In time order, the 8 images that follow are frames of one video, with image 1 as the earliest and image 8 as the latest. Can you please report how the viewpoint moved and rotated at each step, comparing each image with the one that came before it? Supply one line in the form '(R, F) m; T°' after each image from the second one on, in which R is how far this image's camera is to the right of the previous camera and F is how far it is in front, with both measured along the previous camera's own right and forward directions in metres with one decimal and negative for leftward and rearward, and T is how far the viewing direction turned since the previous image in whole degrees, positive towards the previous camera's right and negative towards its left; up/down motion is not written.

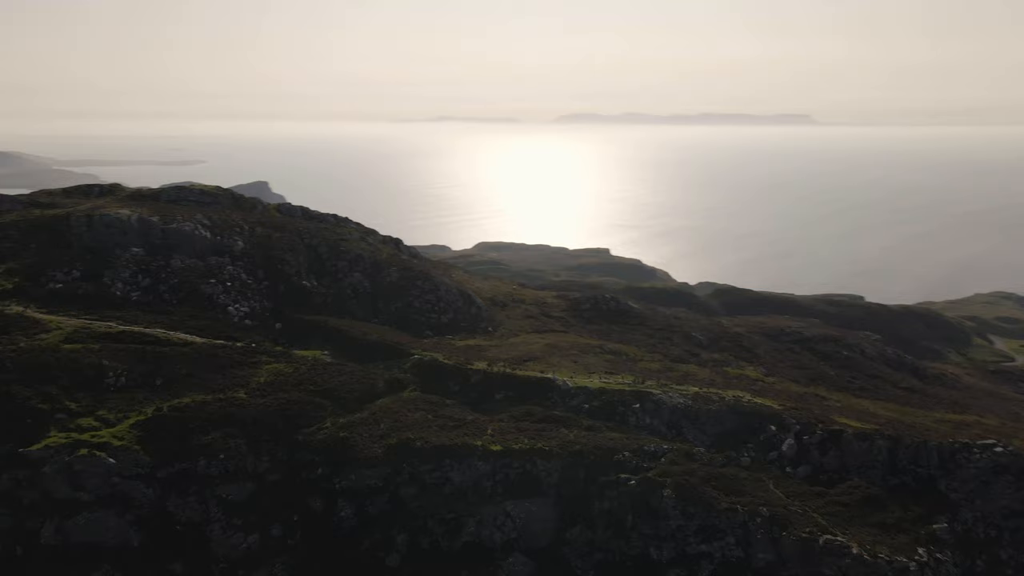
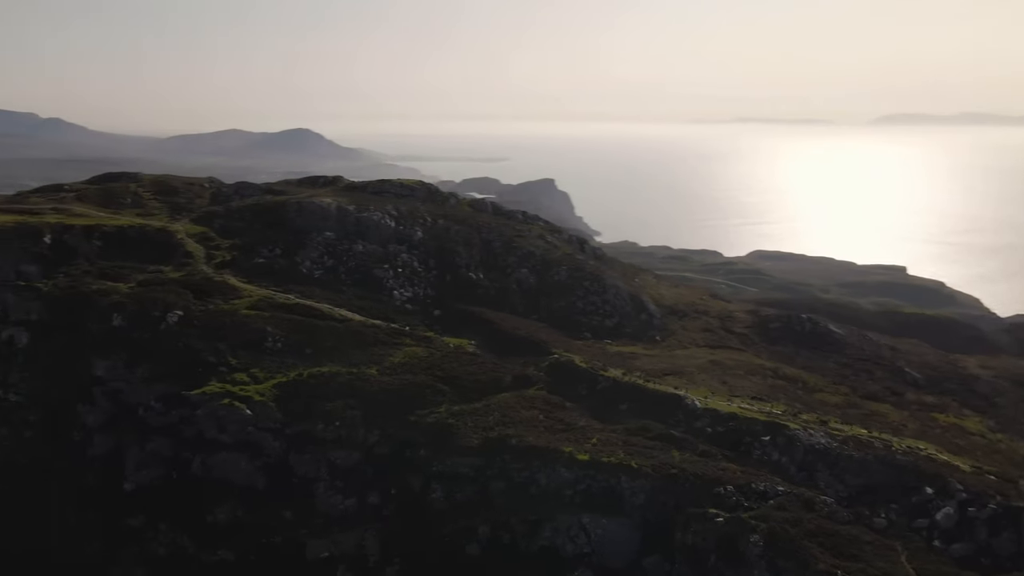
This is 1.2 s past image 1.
(+8.4, +2.2) m; -21°
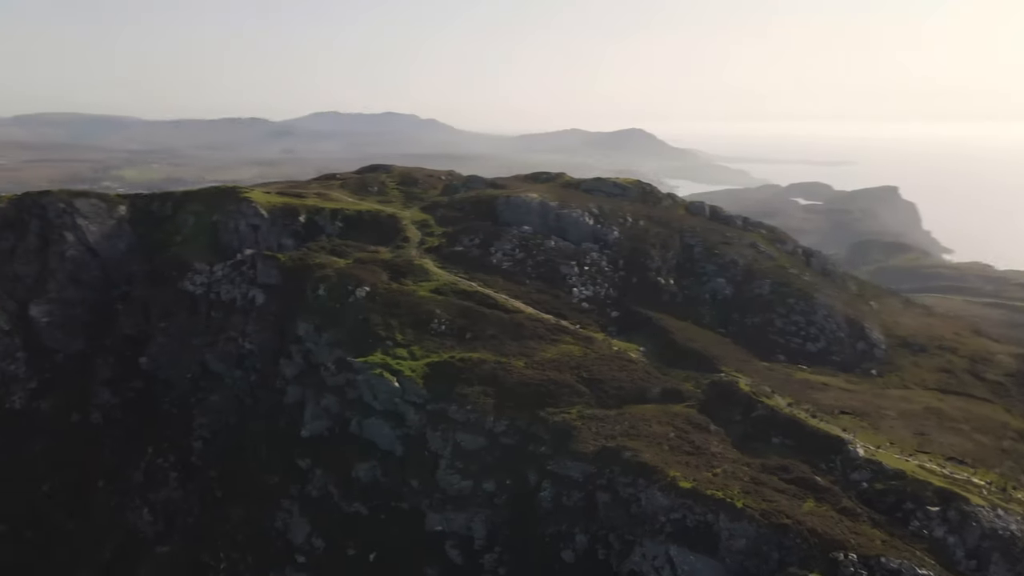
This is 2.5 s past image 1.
(+9.1, +2.6) m; -24°
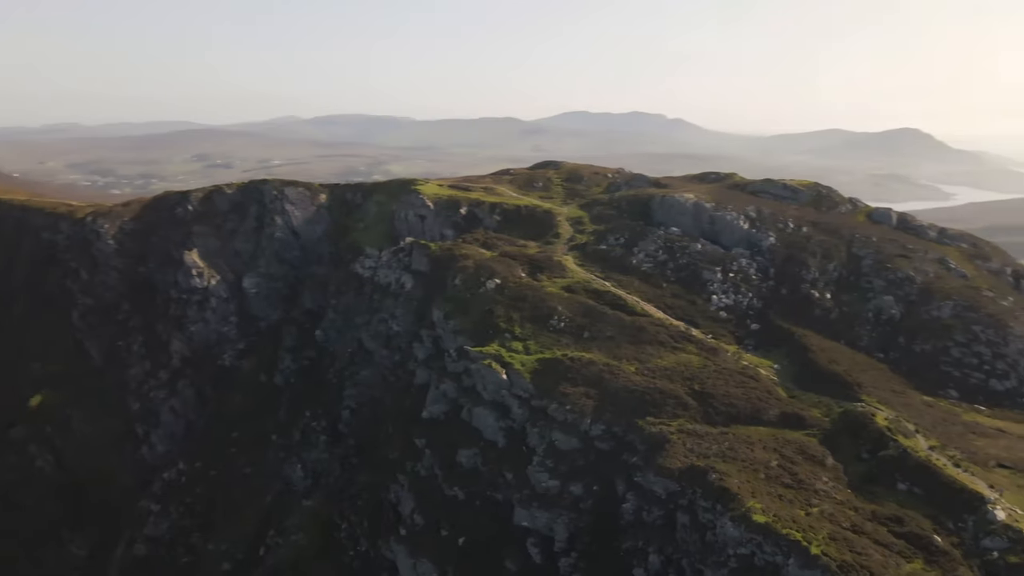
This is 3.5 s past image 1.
(+6.8, +1.6) m; -18°
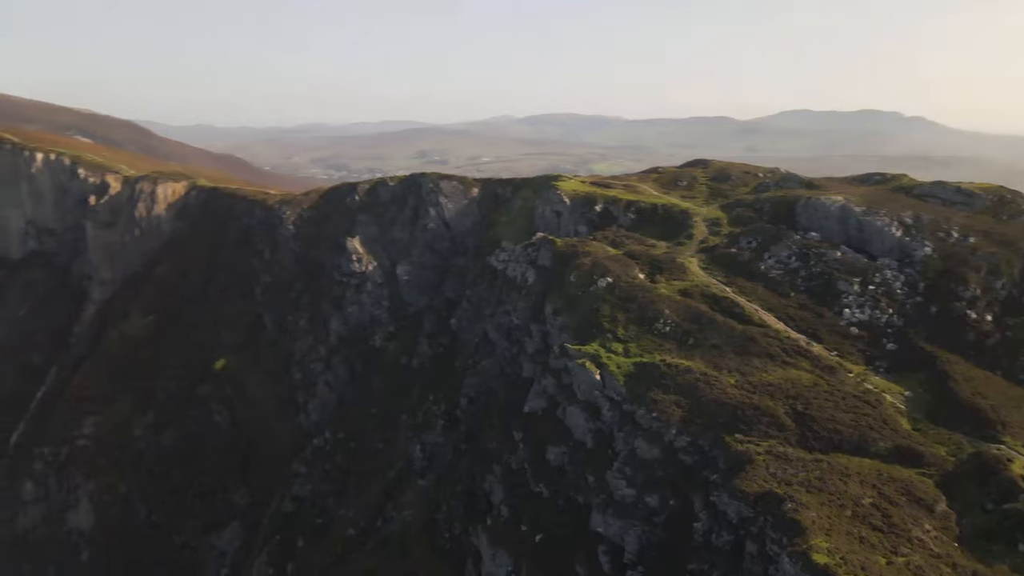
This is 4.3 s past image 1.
(+5.7, +1.3) m; -15°
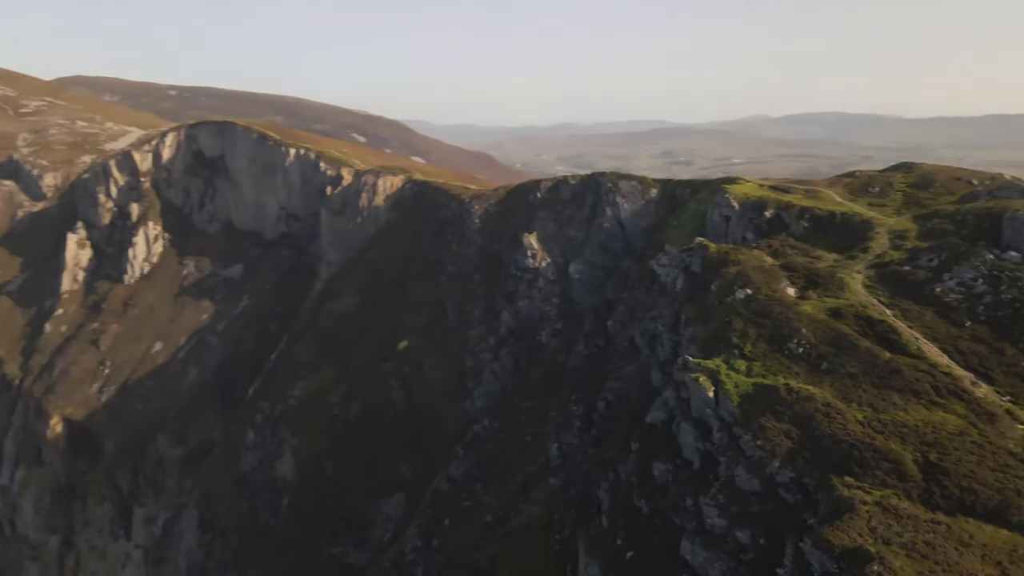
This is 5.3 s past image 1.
(+6.8, +1.6) m; -18°
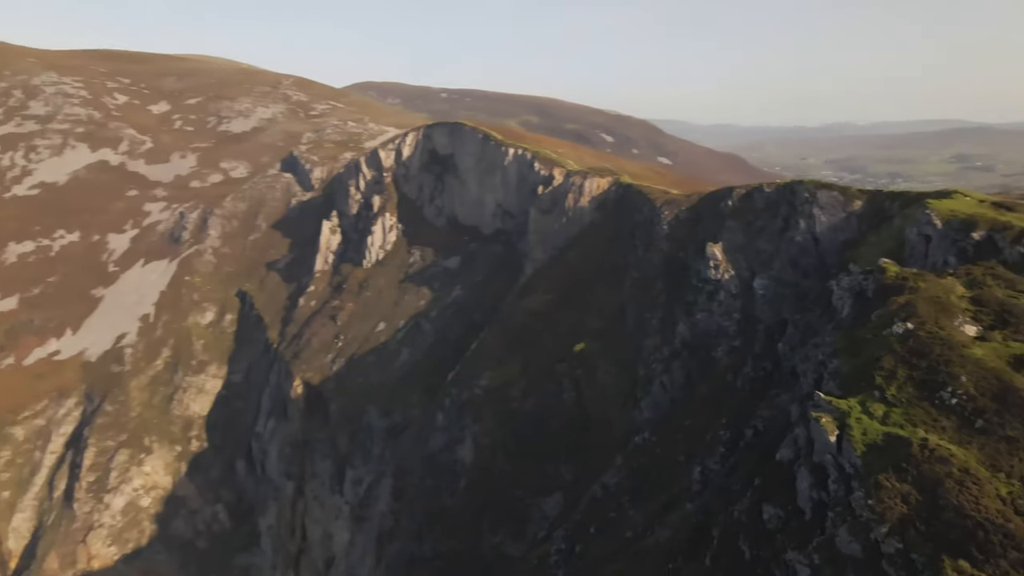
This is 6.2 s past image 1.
(+7.0, +1.7) m; -19°
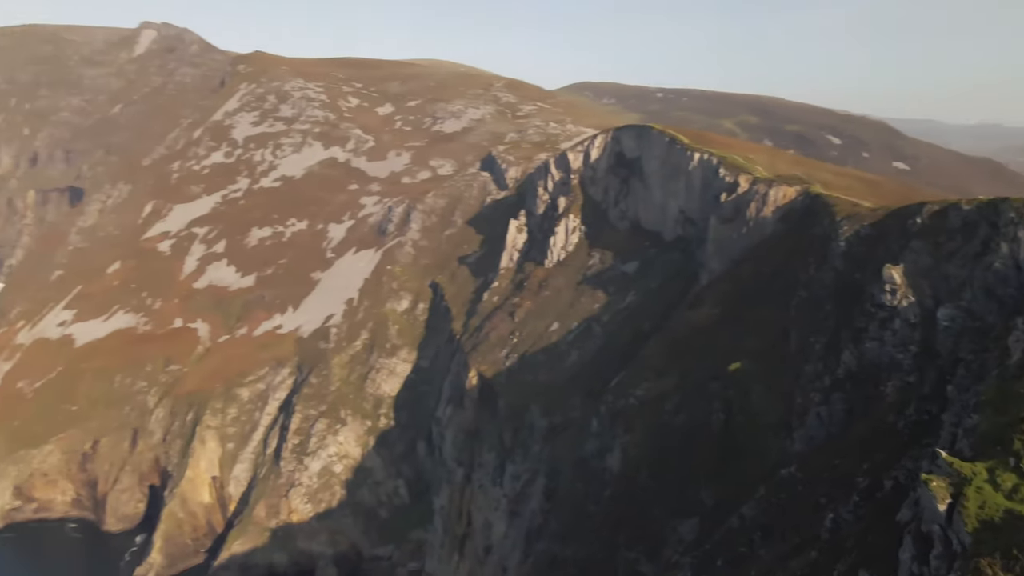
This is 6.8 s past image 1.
(+6.1, +1.2) m; -16°
